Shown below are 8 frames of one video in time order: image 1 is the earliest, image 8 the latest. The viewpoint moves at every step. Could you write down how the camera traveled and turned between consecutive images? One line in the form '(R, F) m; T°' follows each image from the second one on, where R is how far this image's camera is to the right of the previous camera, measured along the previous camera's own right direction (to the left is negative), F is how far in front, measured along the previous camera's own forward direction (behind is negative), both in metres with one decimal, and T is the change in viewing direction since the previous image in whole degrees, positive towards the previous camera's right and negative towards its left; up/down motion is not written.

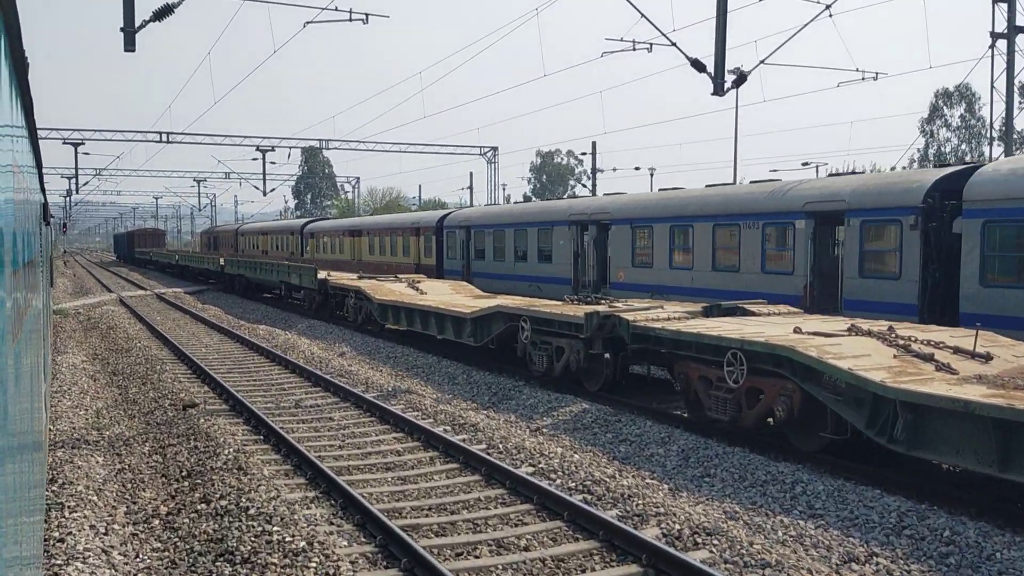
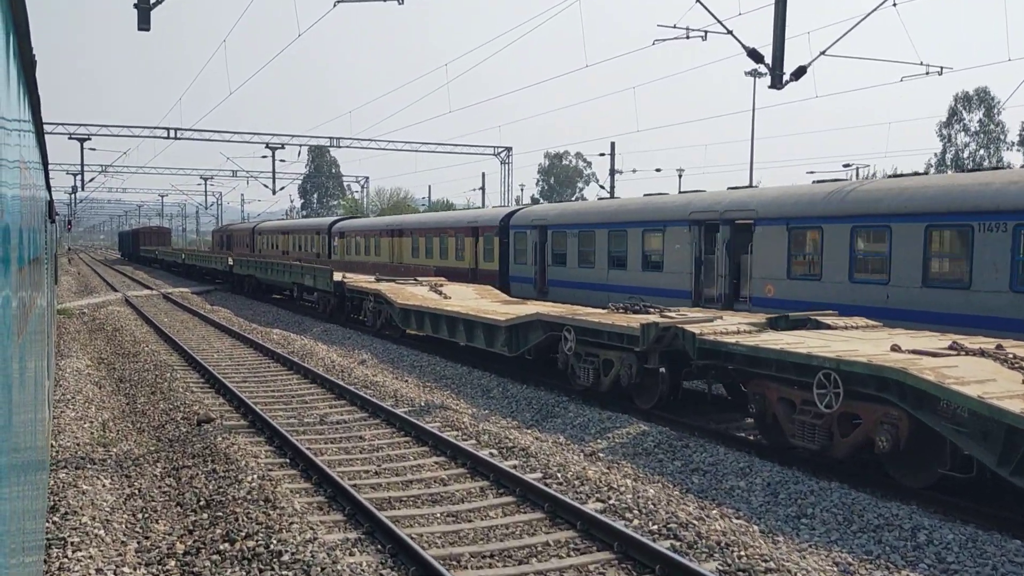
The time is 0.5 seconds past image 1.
(-0.5, +1.0) m; 0°
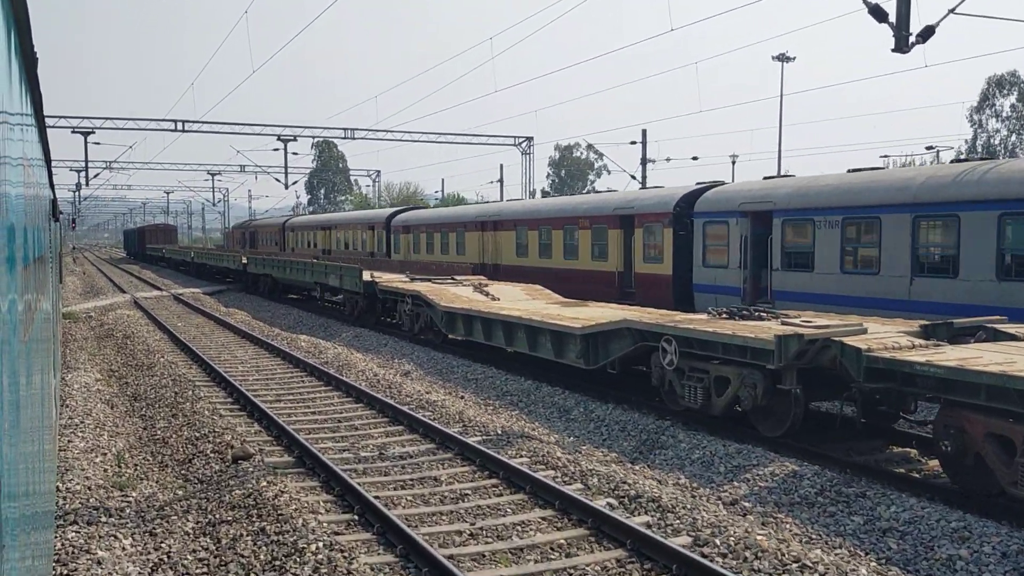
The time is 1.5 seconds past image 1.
(-0.9, +1.8) m; 0°
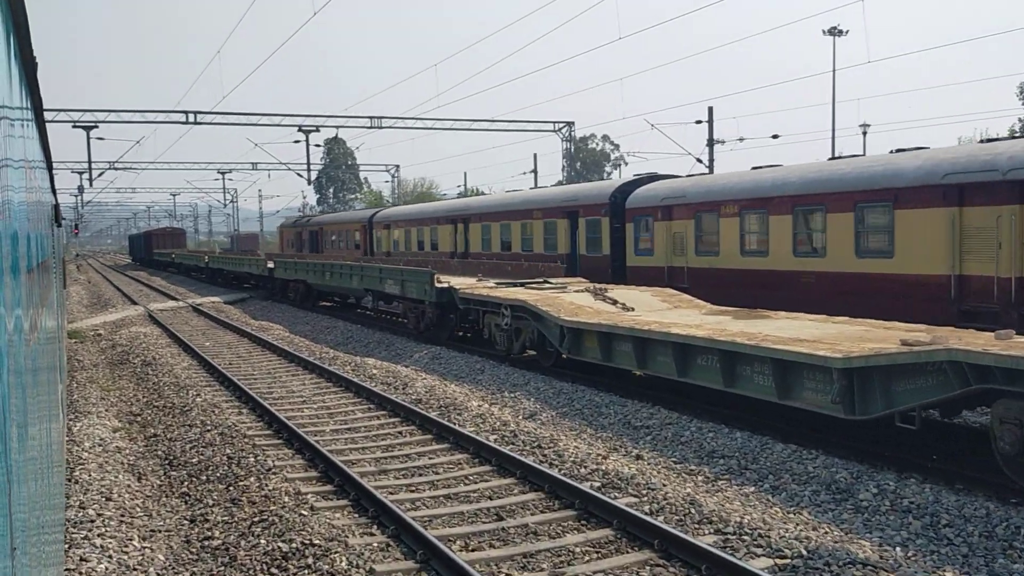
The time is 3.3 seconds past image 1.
(-1.7, +3.7) m; 0°
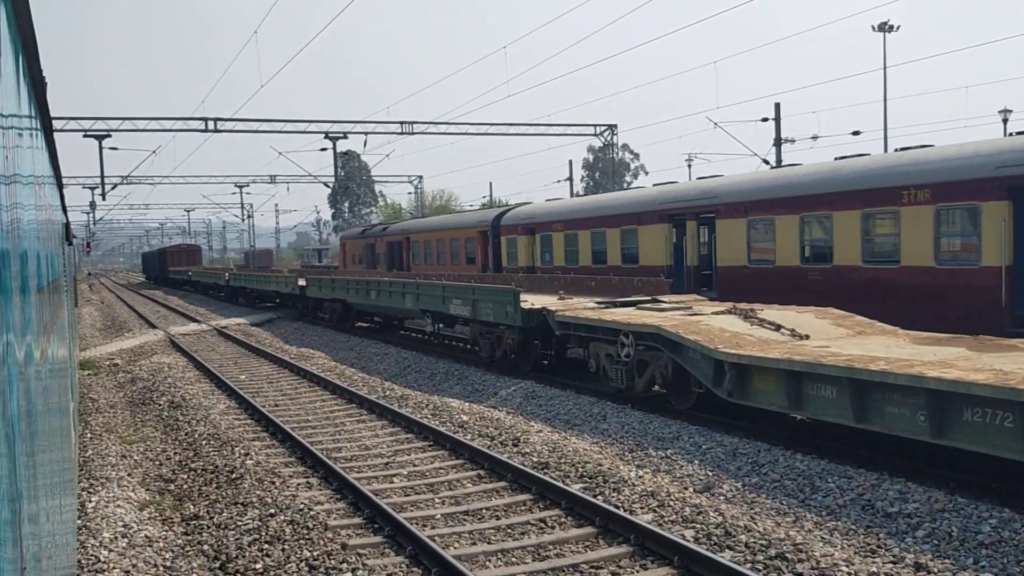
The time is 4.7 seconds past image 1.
(-1.3, +2.8) m; -1°
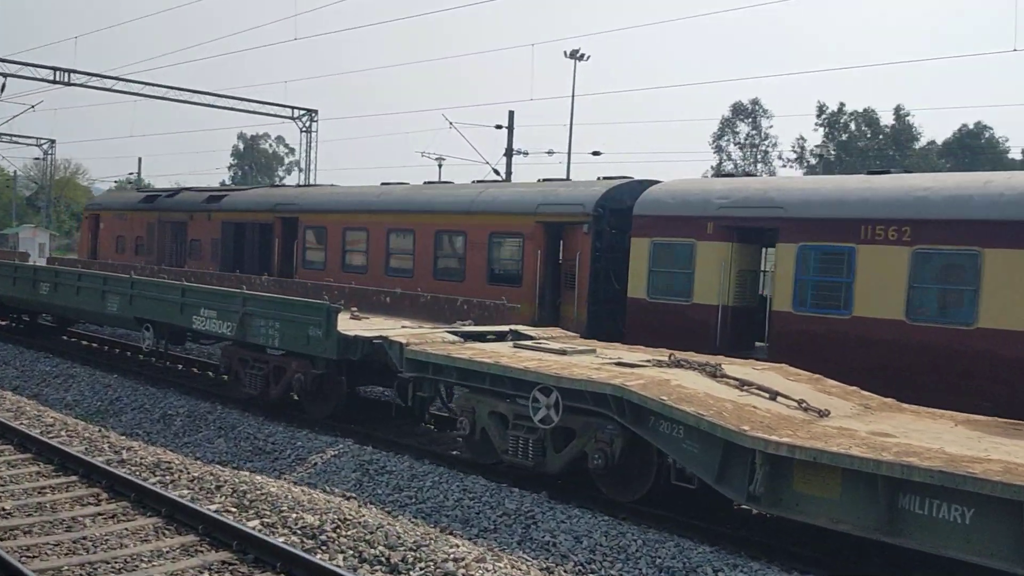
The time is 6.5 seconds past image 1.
(-1.8, +4.0) m; +22°
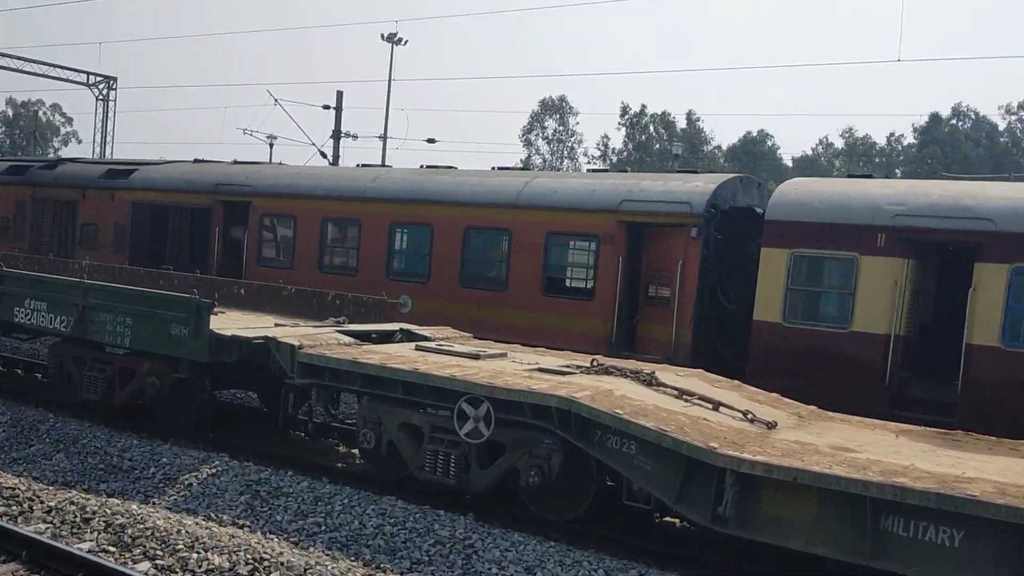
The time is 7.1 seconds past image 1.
(-0.9, +0.8) m; +12°
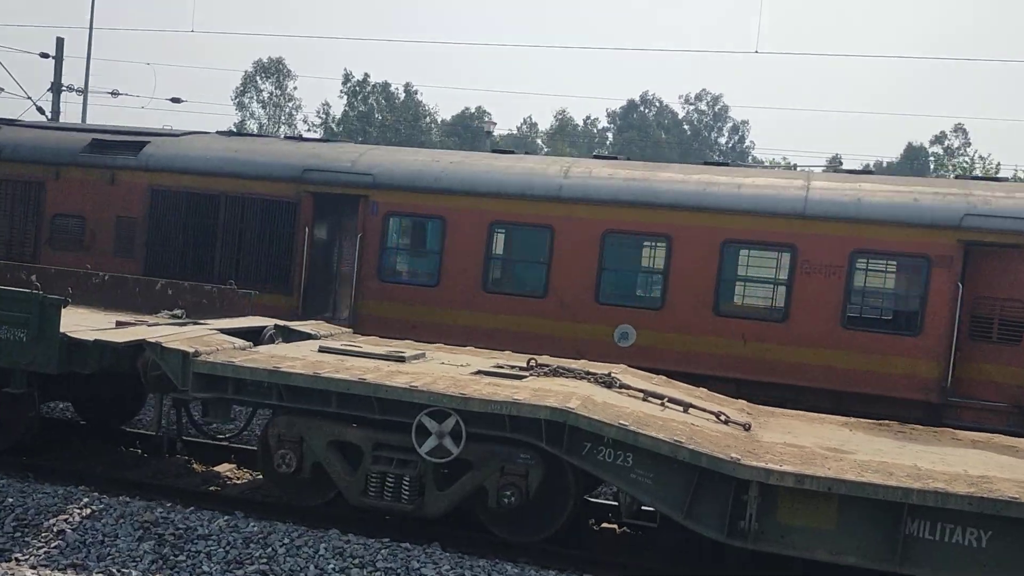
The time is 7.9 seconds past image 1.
(-1.6, +1.0) m; +18°
